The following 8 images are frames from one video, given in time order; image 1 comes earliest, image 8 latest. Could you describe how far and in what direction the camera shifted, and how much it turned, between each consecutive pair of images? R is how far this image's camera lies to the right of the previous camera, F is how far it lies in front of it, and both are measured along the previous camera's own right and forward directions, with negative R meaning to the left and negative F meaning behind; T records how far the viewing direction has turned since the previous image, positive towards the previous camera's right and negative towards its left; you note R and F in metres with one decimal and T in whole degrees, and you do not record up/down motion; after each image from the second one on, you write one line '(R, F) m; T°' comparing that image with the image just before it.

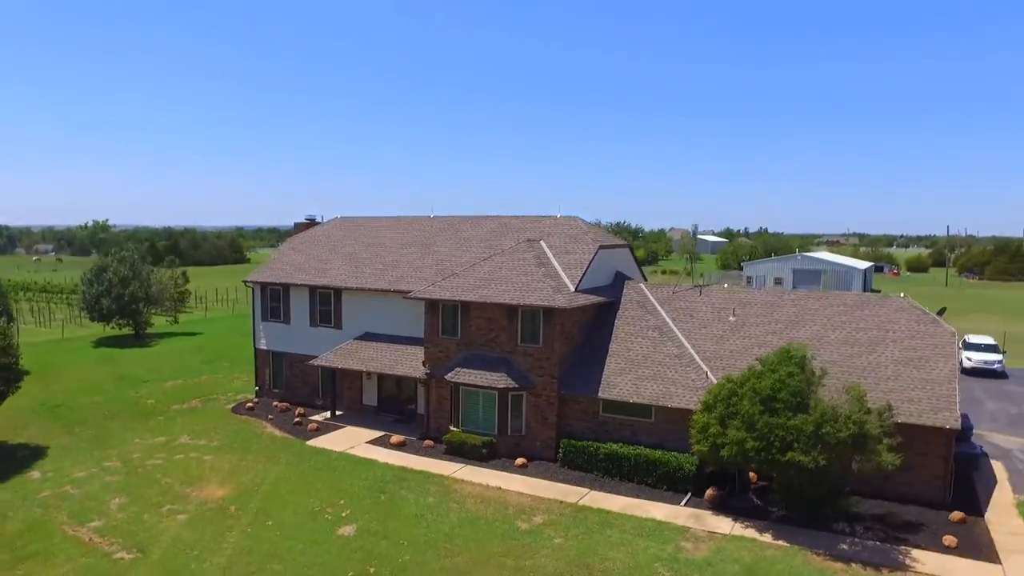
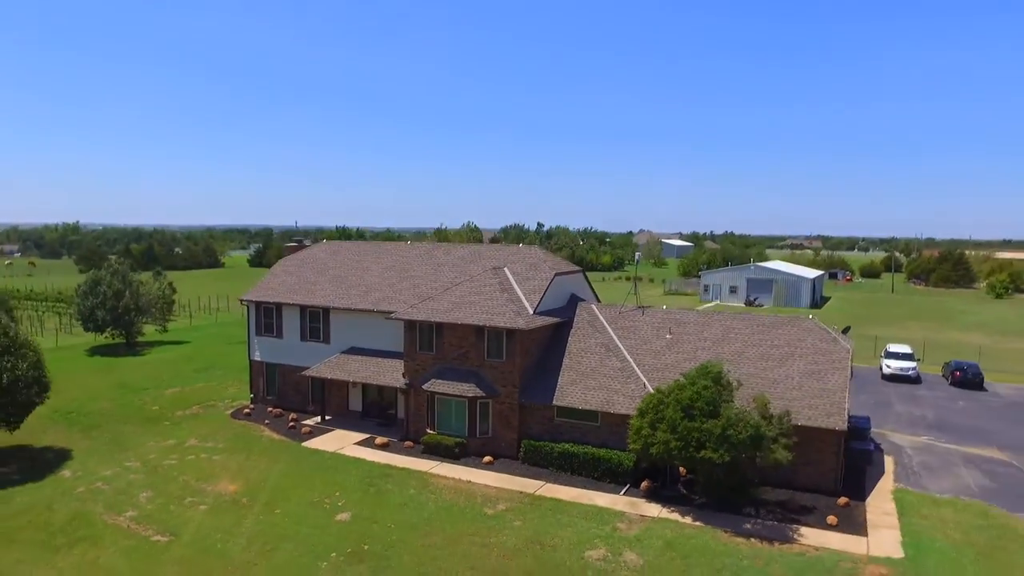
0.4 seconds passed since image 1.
(0.0, -2.3) m; +2°
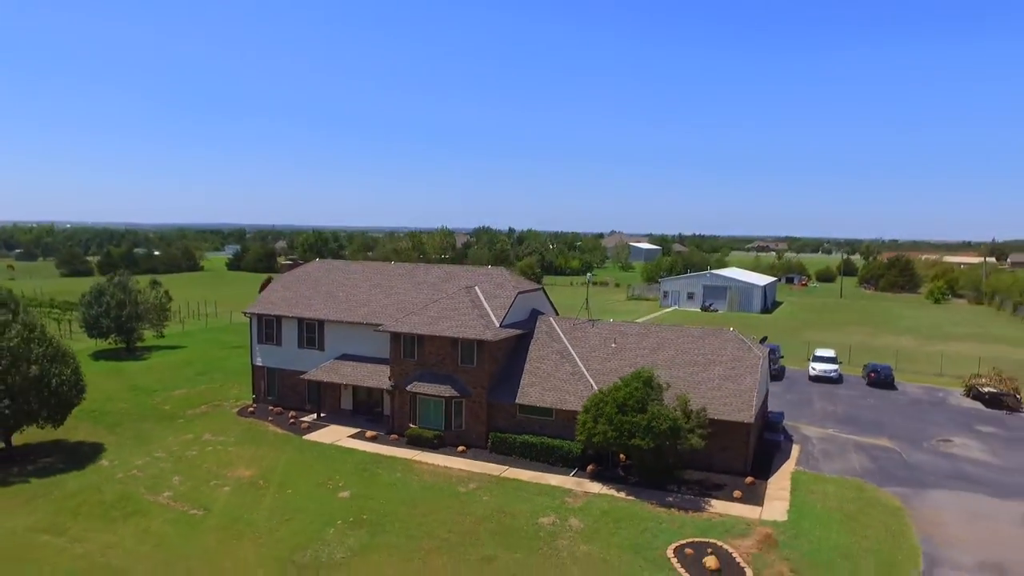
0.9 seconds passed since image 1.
(+0.1, -3.1) m; +2°
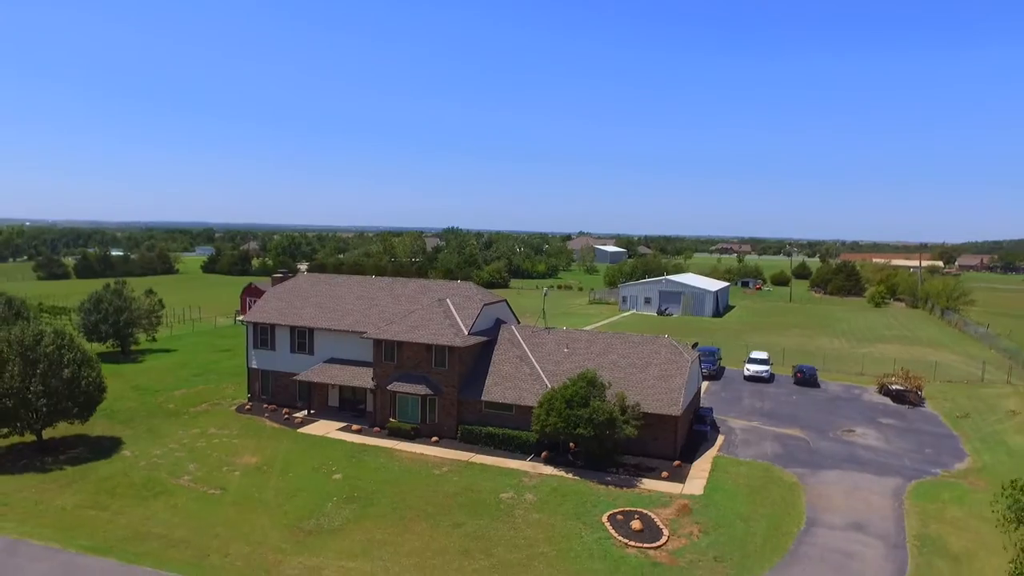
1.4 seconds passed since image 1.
(+0.1, -3.2) m; +2°
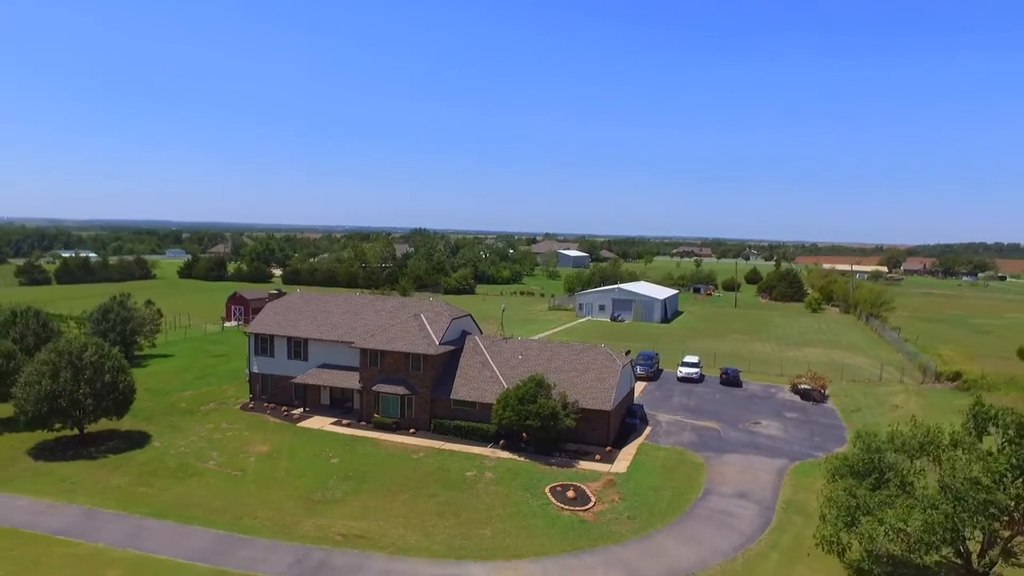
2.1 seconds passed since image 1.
(+0.1, -4.7) m; +2°
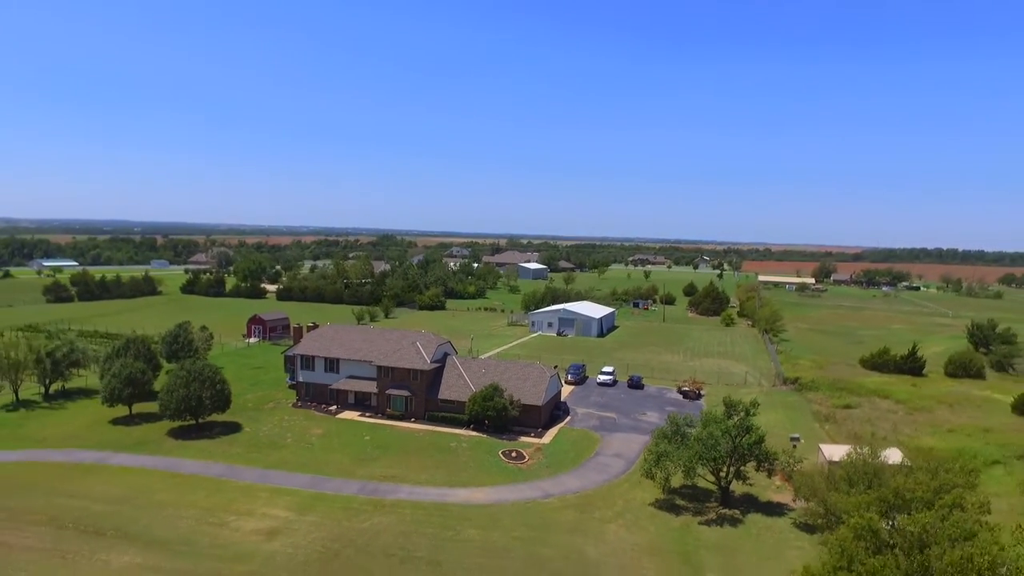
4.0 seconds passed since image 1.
(-0.1, -13.9) m; +3°
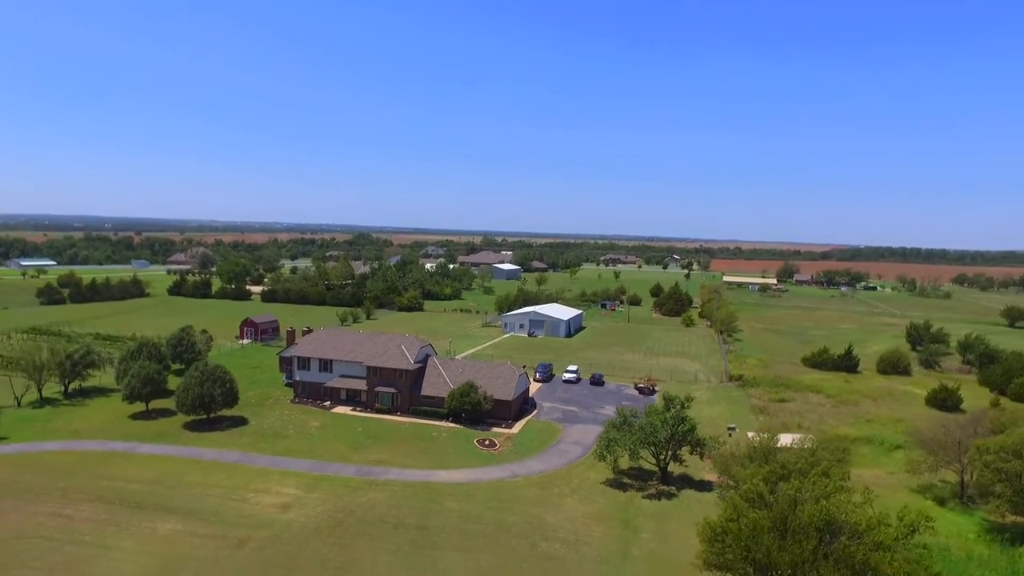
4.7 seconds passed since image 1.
(+0.1, -5.6) m; +2°
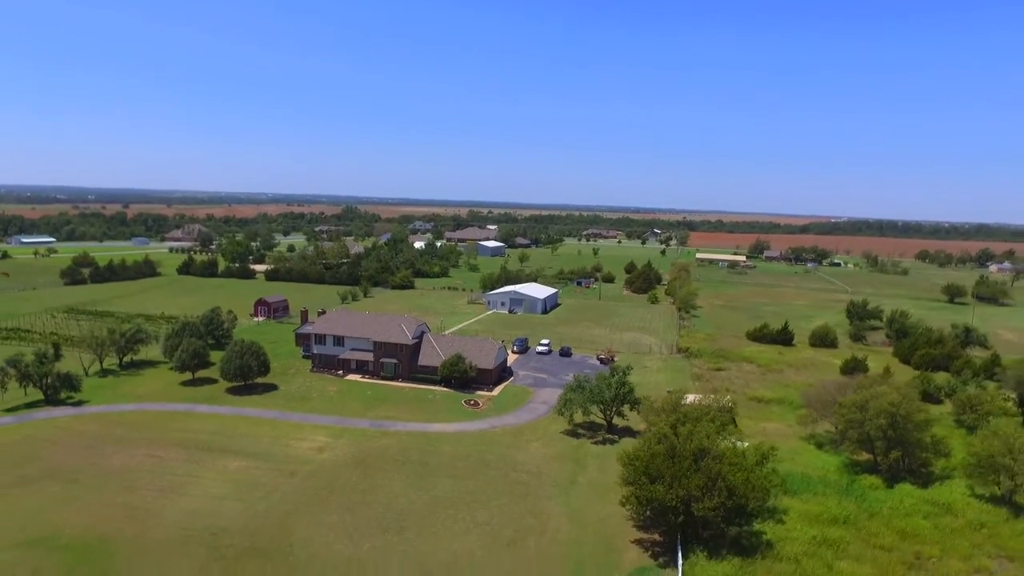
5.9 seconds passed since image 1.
(+0.4, -9.9) m; +1°
